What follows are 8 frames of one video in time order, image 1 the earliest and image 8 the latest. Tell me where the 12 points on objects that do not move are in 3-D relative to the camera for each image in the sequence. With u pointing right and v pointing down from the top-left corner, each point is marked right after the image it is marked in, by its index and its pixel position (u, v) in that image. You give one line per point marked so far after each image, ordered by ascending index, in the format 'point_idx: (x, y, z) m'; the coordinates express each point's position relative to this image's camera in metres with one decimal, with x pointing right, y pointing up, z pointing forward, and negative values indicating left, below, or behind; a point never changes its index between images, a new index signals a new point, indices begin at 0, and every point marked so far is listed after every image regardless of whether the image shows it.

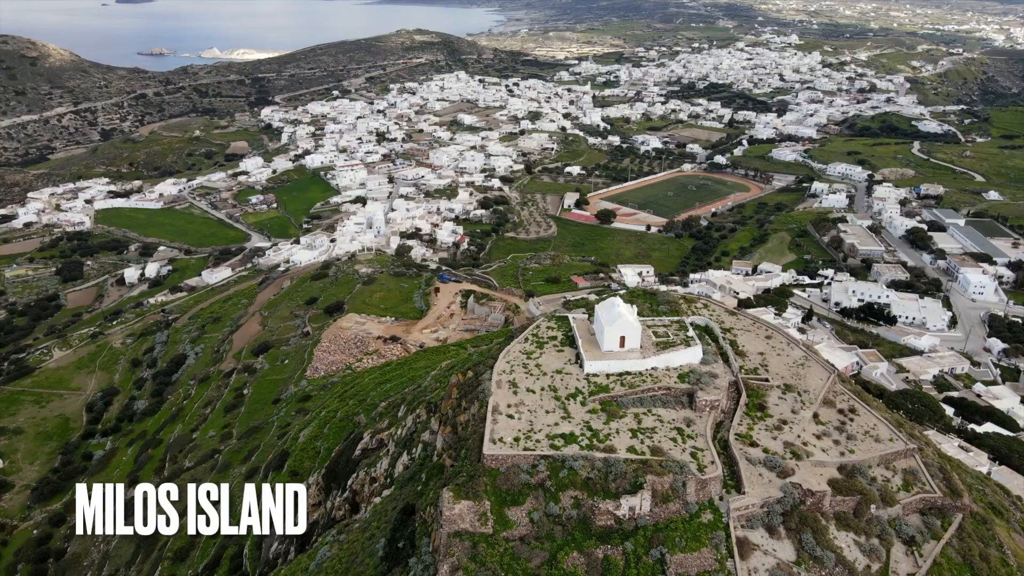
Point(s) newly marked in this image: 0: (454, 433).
0: (-1.3, -3.2, +16.6) m
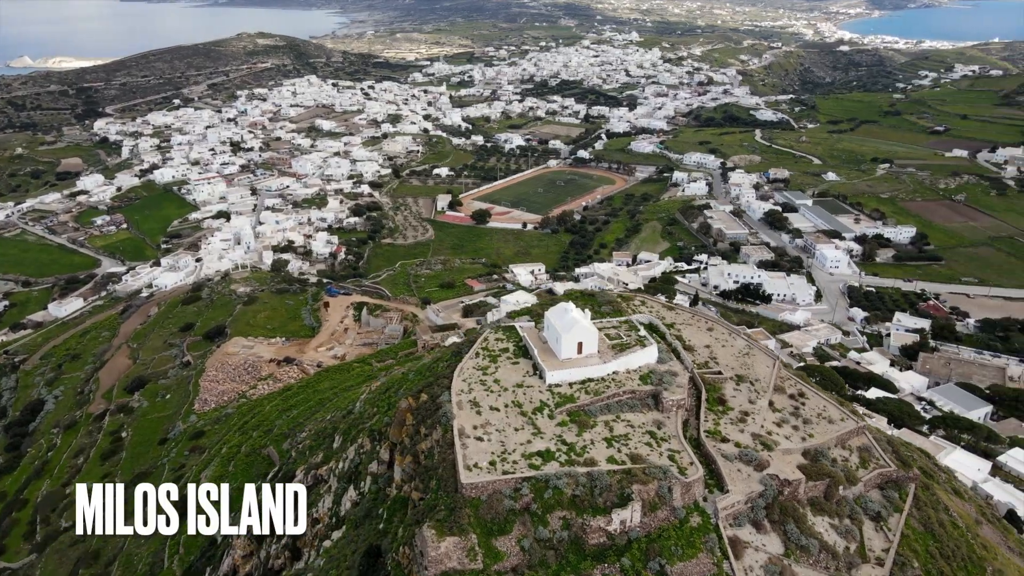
0: (-2.0, -3.6, +15.4) m
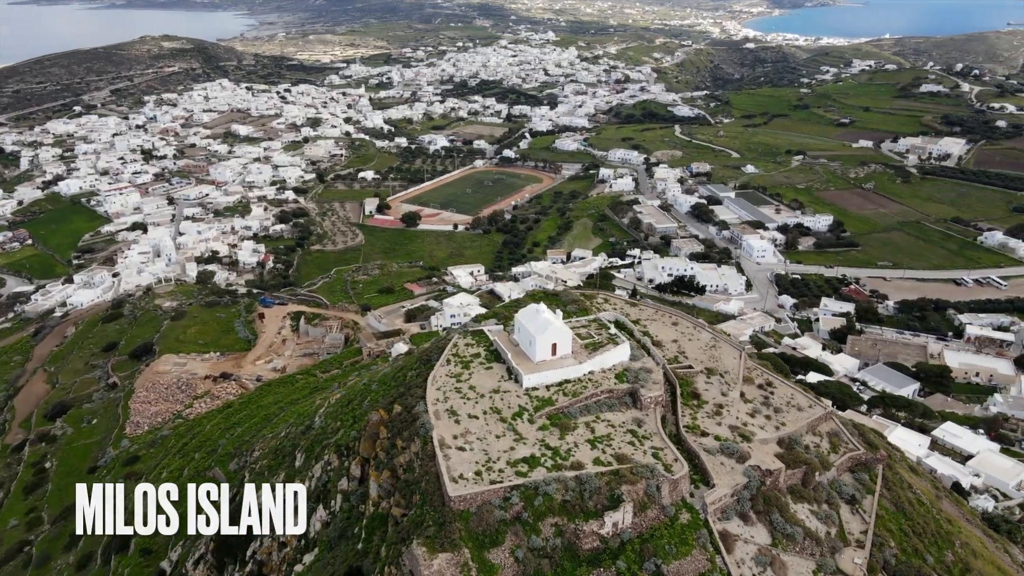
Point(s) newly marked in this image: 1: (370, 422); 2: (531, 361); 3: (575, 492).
0: (-2.3, -3.7, +14.8) m
1: (-3.2, -3.0, +16.9) m
2: (+0.4, -1.6, +16.6) m
3: (+1.2, -3.8, +13.7) m
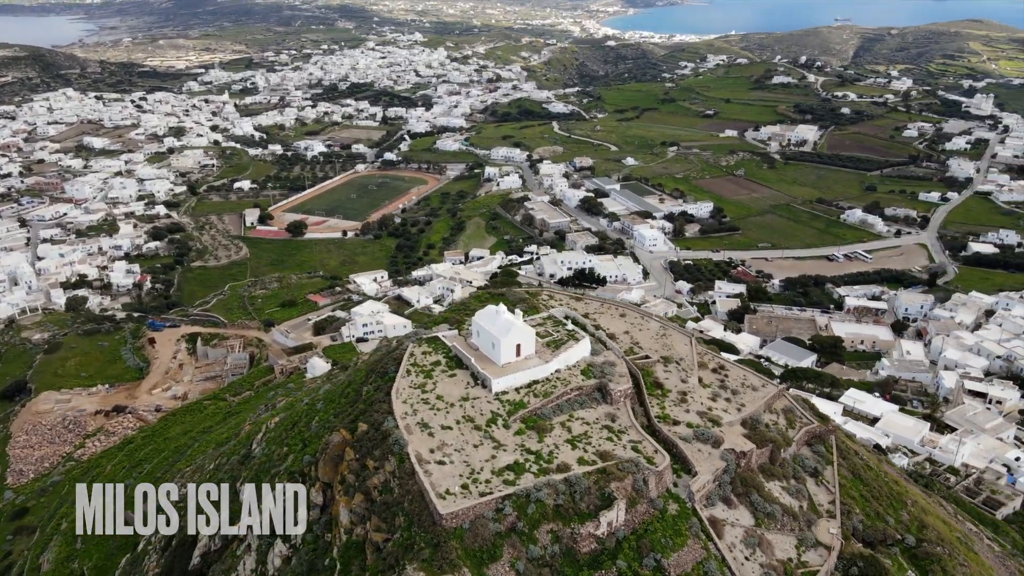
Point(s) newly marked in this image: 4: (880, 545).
0: (-2.6, -3.9, +13.8) m
1: (-3.9, -3.3, +15.7) m
2: (-0.3, -1.7, +16.0) m
3: (+1.0, -3.7, +13.4) m
4: (+7.7, -5.3, +15.4) m
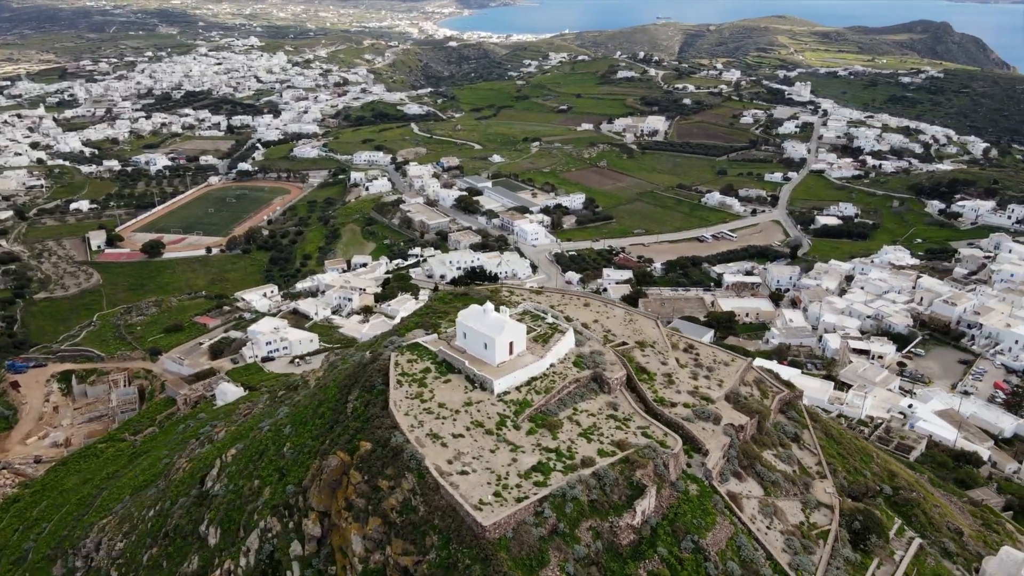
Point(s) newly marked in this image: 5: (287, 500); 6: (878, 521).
0: (-2.1, -4.0, +12.8) m
1: (-3.7, -3.5, +14.5) m
2: (-0.4, -1.6, +15.4) m
3: (+1.5, -3.5, +13.1) m
4: (+7.8, -4.6, +16.4) m
5: (-4.5, -4.2, +14.8) m
6: (+7.7, -4.9, +15.5) m
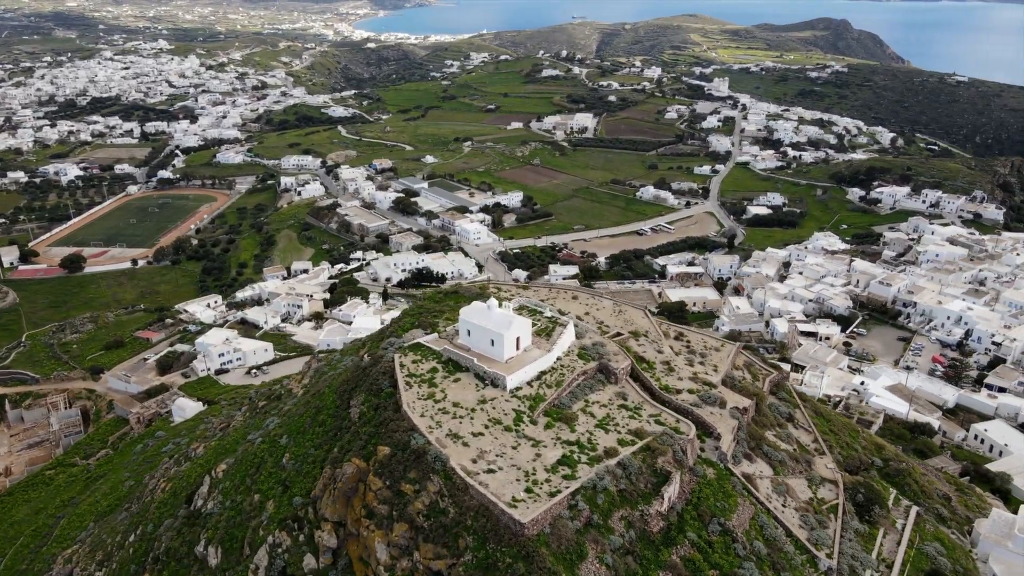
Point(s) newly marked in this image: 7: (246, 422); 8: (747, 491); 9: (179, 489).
0: (-1.6, -4.0, +12.5) m
1: (-3.4, -3.6, +14.0) m
2: (-0.3, -1.5, +15.2) m
3: (+2.0, -3.4, +13.0) m
4: (+8.0, -4.1, +17.0) m
5: (-4.2, -4.3, +14.2) m
6: (+8.0, -4.4, +16.1) m
7: (-7.1, -3.6, +19.7) m
8: (+4.5, -3.9, +14.1) m
9: (-8.2, -5.0, +18.3) m
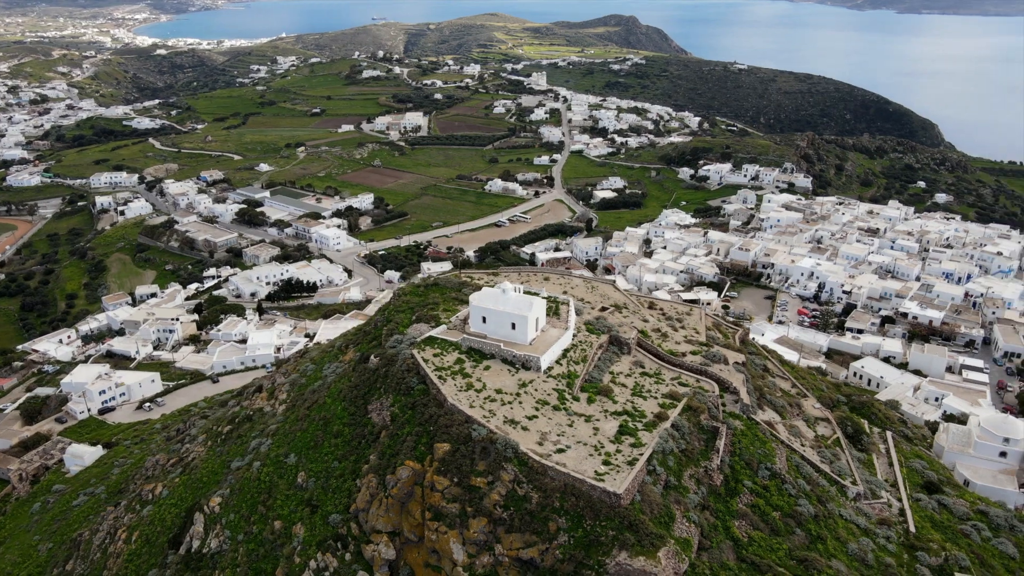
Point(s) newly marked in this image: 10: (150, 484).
0: (-0.2, -3.7, +12.0) m
1: (-2.3, -3.5, +13.0) m
2: (+0.2, -1.1, +14.9) m
3: (+3.1, -2.7, +13.4) m
4: (+8.1, -2.9, +18.6) m
5: (-3.1, -4.3, +13.1) m
6: (+8.3, -3.2, +17.7) m
7: (-7.3, -4.0, +17.7) m
8: (+5.3, -3.0, +15.0) m
9: (-7.9, -5.4, +16.1) m
10: (-9.2, -5.0, +18.5) m
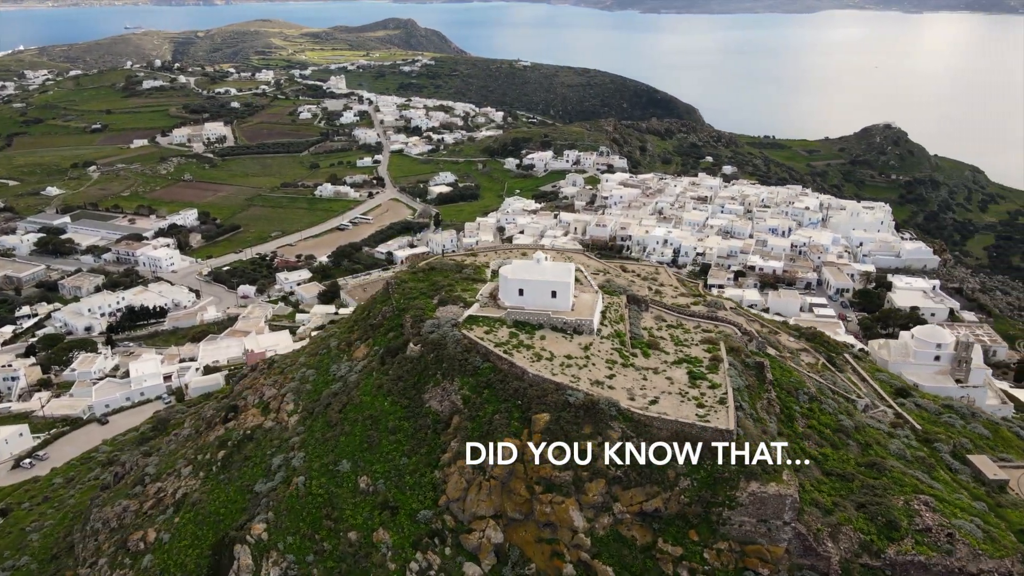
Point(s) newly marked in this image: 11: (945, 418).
0: (+1.7, -3.0, +12.1) m
1: (-0.6, -3.1, +12.5) m
2: (+1.1, -0.5, +14.9) m
3: (+4.4, -1.7, +14.2) m
4: (+7.9, -1.4, +20.5) m
5: (-1.2, -4.0, +12.4) m
6: (+8.4, -1.6, +19.7) m
7: (-6.5, -4.2, +15.8) m
8: (+6.2, -1.7, +16.3) m
9: (-6.5, -5.7, +14.1) m
10: (-8.5, -5.5, +16.1) m
11: (+10.0, -3.0, +17.0) m
